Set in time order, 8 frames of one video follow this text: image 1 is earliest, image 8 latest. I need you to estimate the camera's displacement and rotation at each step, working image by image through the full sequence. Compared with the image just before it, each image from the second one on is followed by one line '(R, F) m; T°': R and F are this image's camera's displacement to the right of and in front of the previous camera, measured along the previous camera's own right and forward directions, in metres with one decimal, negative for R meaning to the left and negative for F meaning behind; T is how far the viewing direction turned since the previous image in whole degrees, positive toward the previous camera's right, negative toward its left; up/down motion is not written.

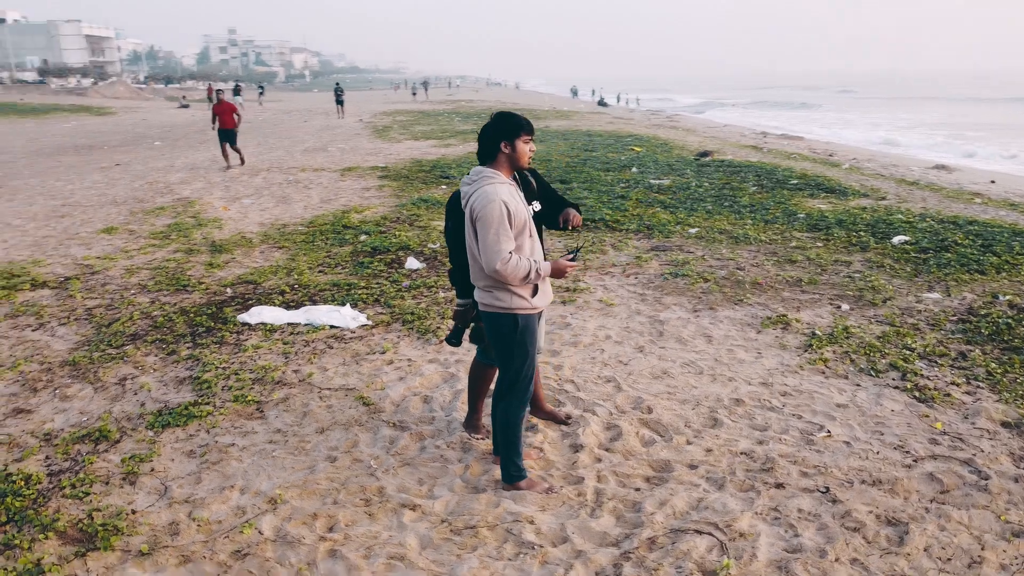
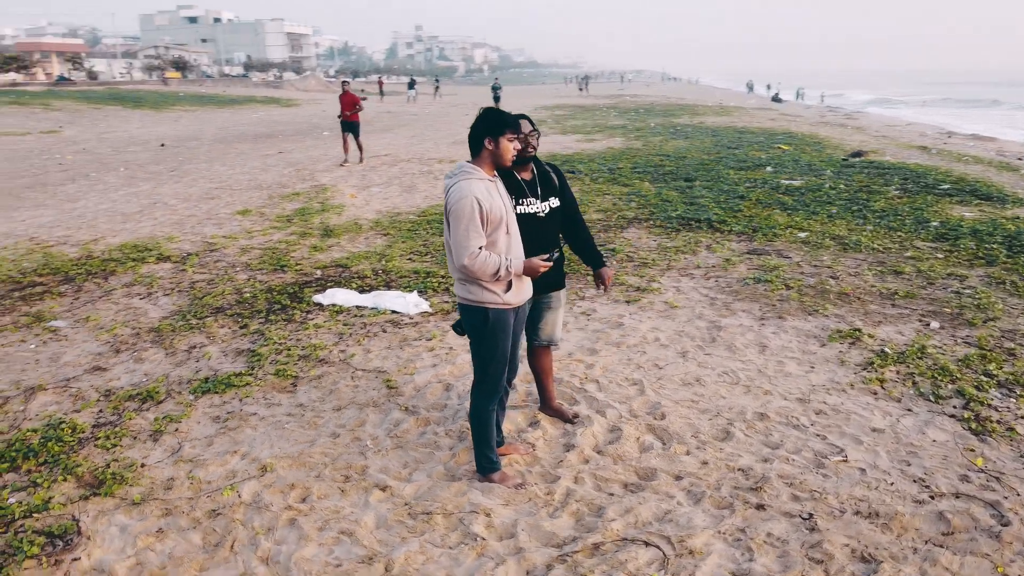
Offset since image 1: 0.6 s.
(+0.8, +0.1) m; -12°
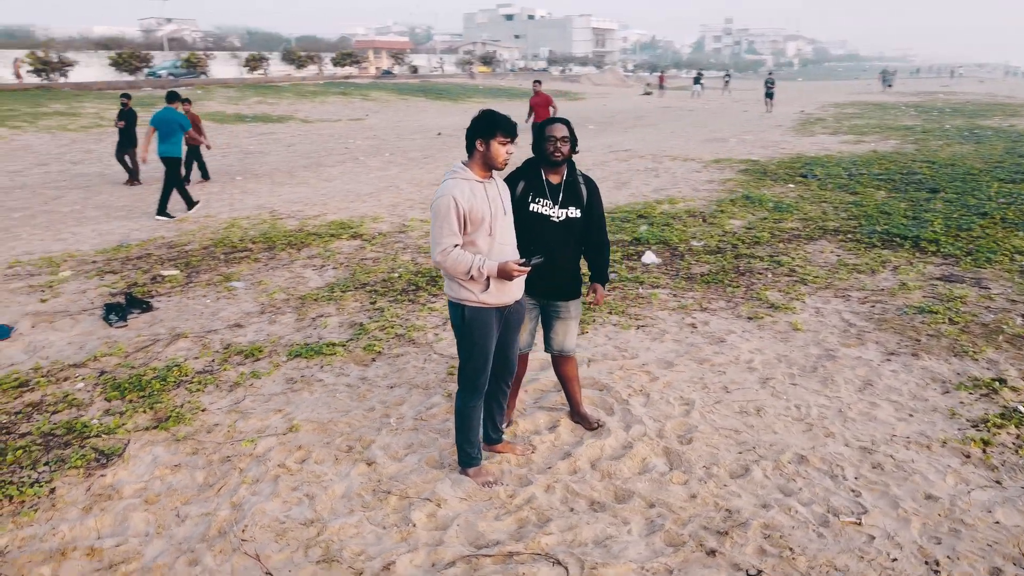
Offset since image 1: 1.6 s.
(+1.2, +0.2) m; -20°
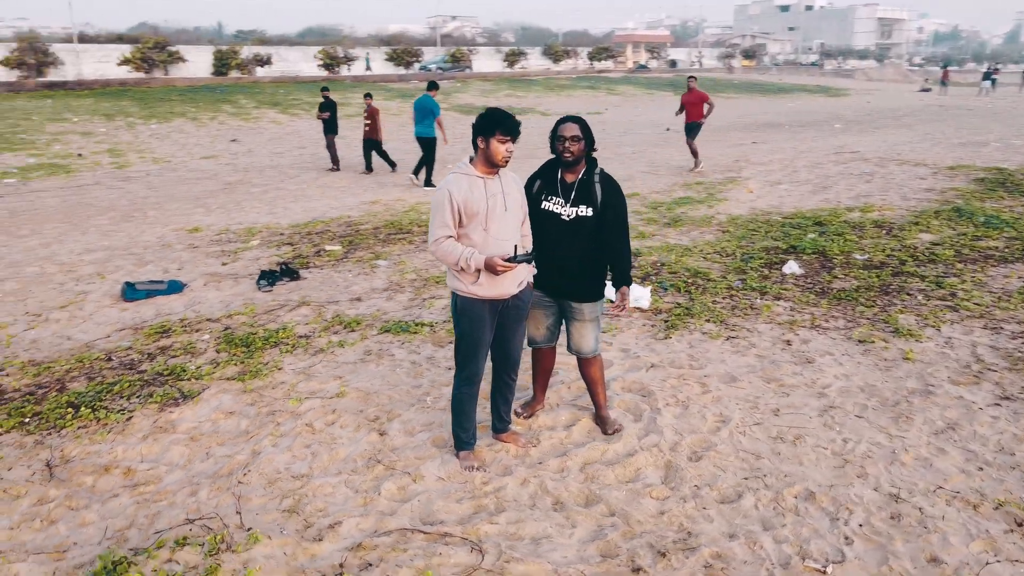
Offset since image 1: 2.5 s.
(+1.1, +0.1) m; -18°
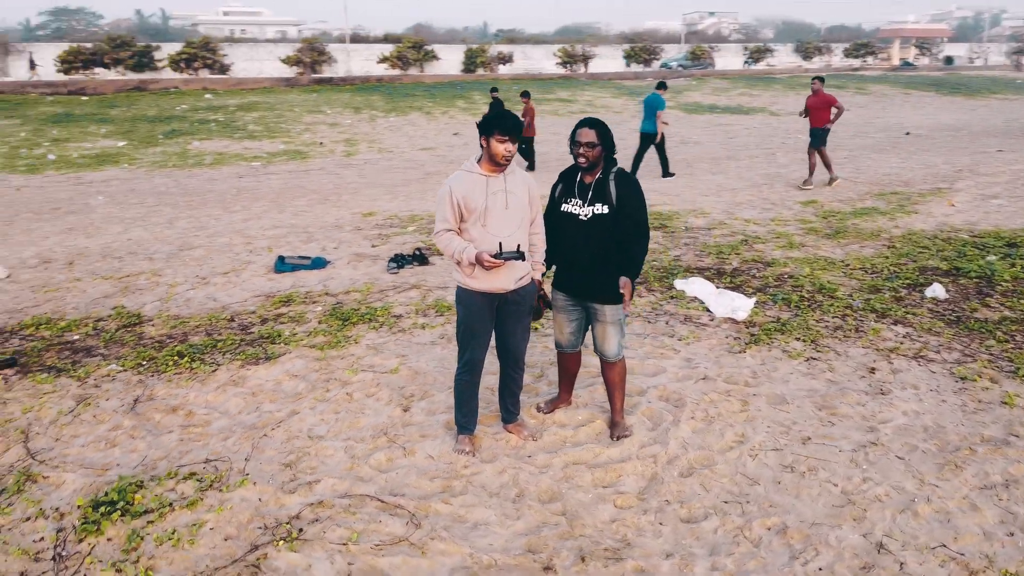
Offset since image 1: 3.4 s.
(+1.1, +0.1) m; -17°
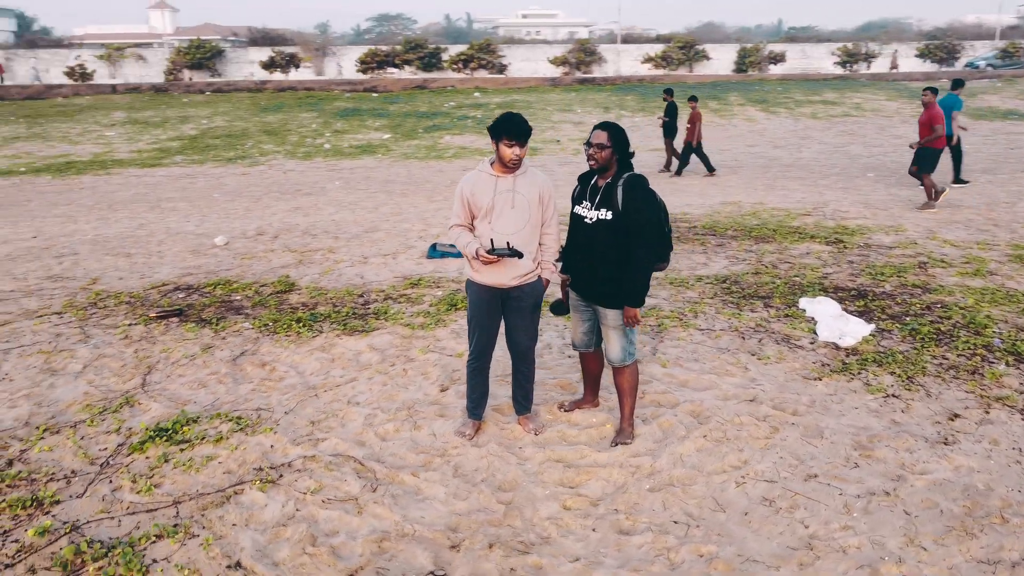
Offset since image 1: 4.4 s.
(+1.2, +0.1) m; -19°
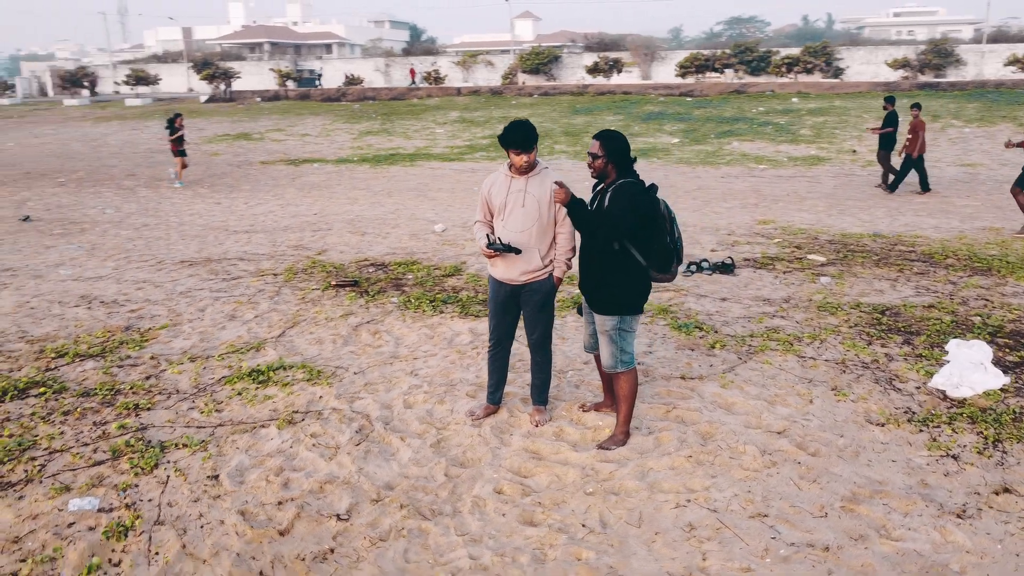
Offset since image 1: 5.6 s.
(+1.6, +0.1) m; -23°
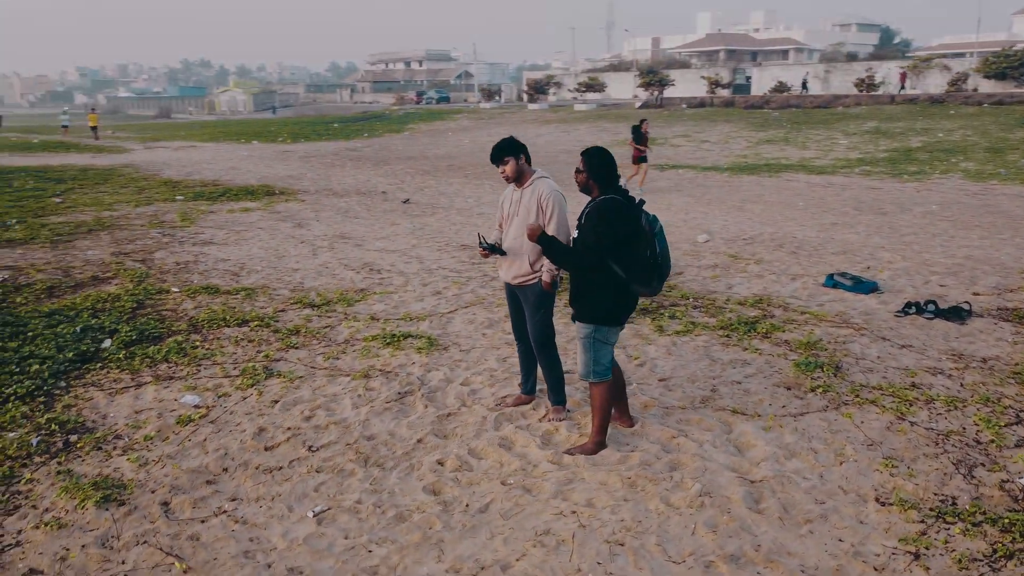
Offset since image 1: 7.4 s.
(+2.2, +0.3) m; -31°
